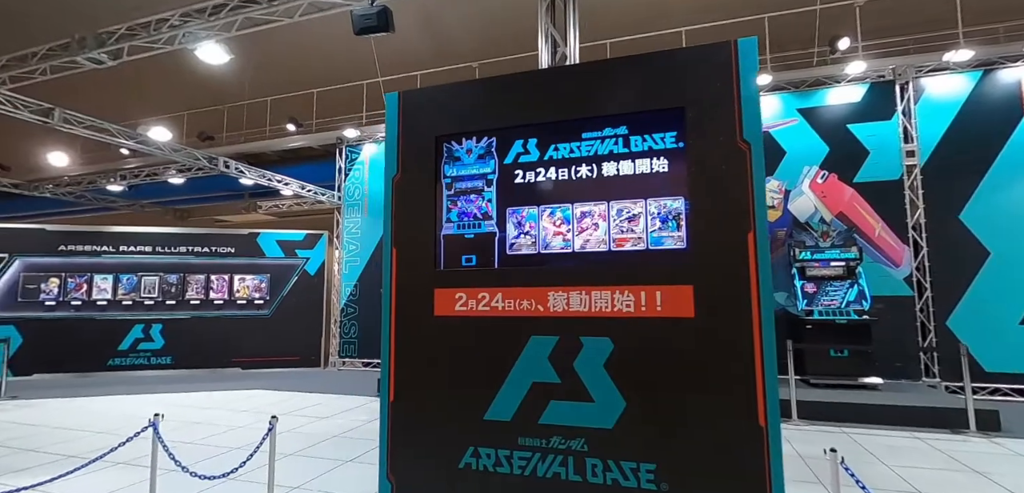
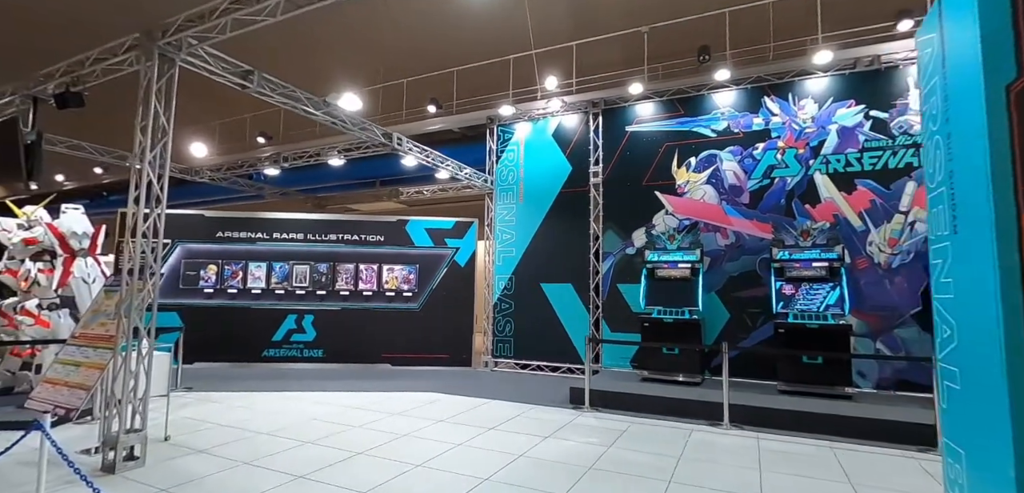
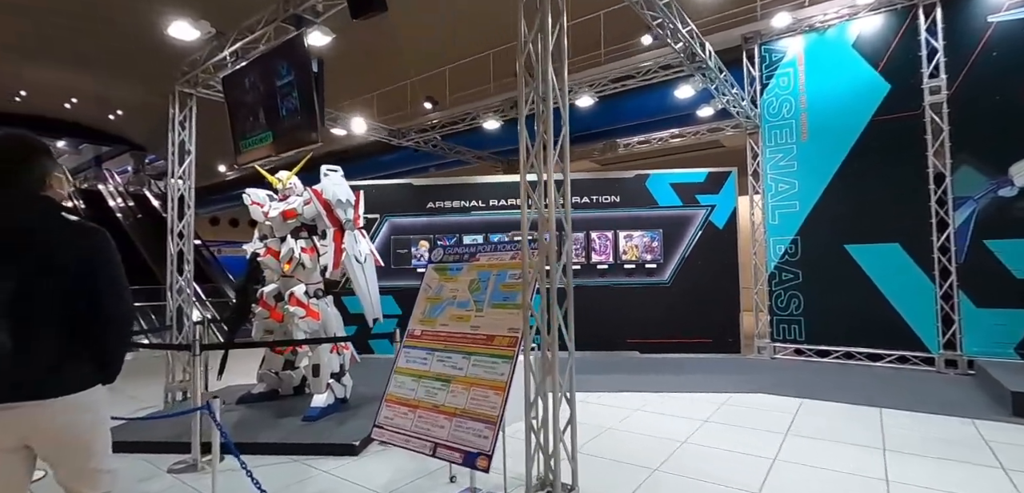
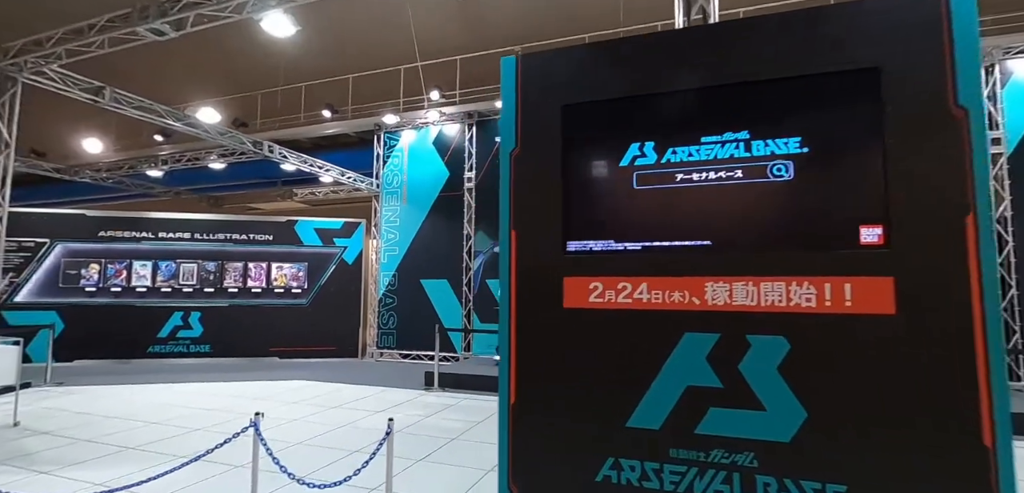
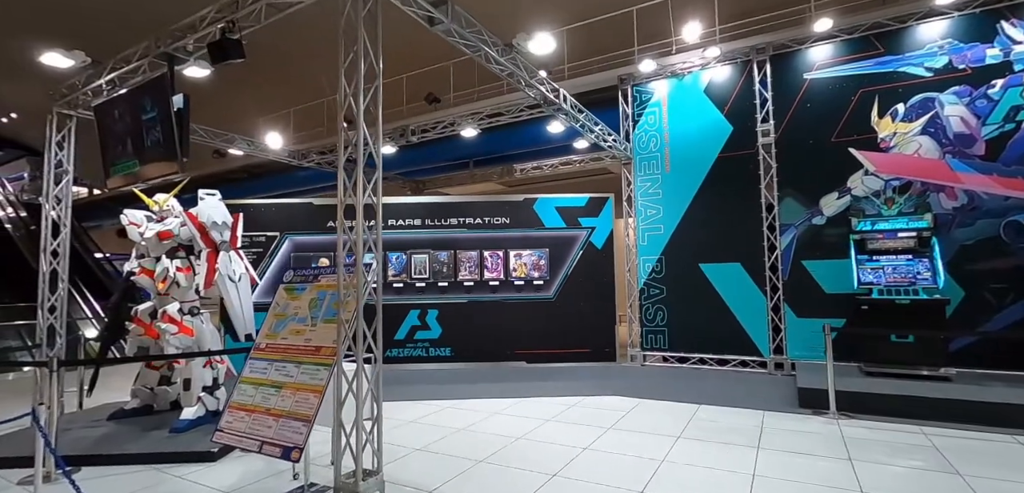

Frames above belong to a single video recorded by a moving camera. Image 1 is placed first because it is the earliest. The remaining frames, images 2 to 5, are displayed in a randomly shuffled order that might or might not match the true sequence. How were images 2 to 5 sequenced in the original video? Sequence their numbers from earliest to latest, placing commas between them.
4, 2, 5, 3
